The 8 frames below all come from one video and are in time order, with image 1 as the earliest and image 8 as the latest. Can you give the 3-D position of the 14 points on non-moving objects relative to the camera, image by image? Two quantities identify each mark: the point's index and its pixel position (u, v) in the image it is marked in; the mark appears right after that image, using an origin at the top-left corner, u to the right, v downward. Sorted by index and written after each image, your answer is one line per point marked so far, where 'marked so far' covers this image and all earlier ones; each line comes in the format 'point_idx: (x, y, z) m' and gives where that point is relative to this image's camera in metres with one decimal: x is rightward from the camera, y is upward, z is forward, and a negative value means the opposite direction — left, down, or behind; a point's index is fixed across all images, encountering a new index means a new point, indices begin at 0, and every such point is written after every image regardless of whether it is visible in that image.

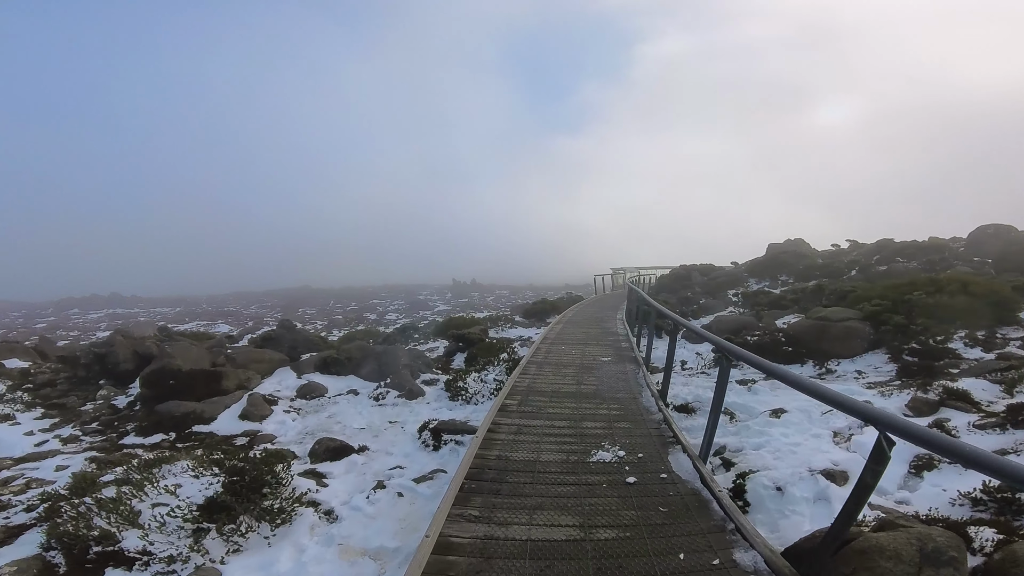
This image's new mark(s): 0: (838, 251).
0: (+12.6, +1.4, +18.9) m
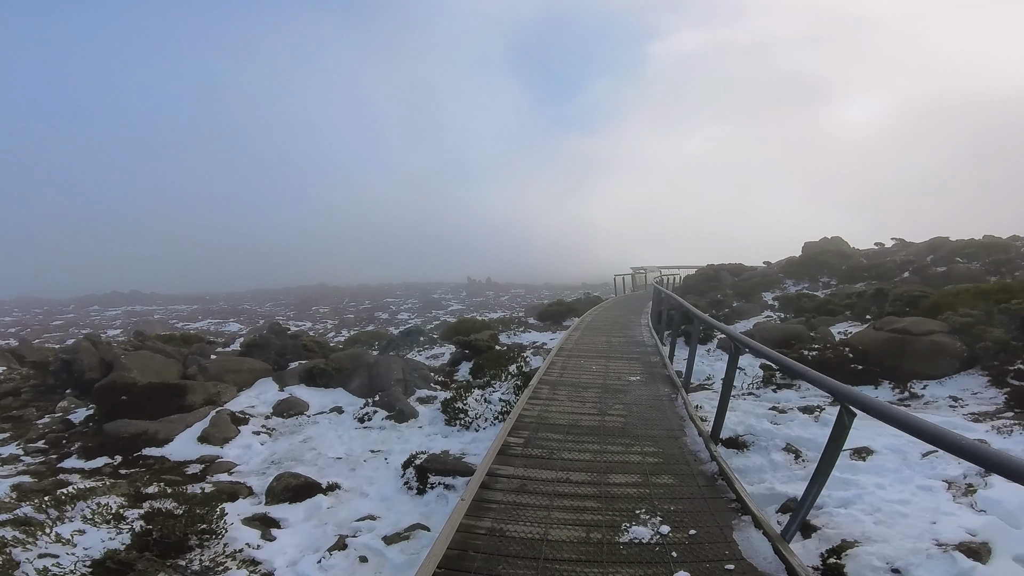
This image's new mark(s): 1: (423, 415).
0: (+13.1, +1.3, +17.3) m
1: (-1.2, -1.7, +6.6) m
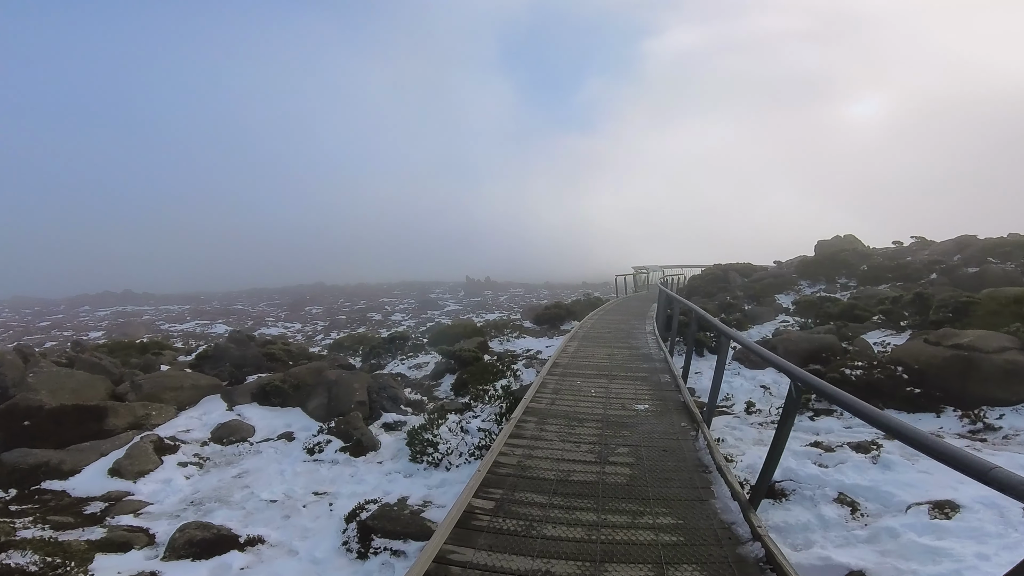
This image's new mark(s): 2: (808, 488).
0: (+13.0, +1.3, +16.2) m
1: (-1.4, -1.8, +5.6) m
2: (+2.5, -1.7, +4.2) m
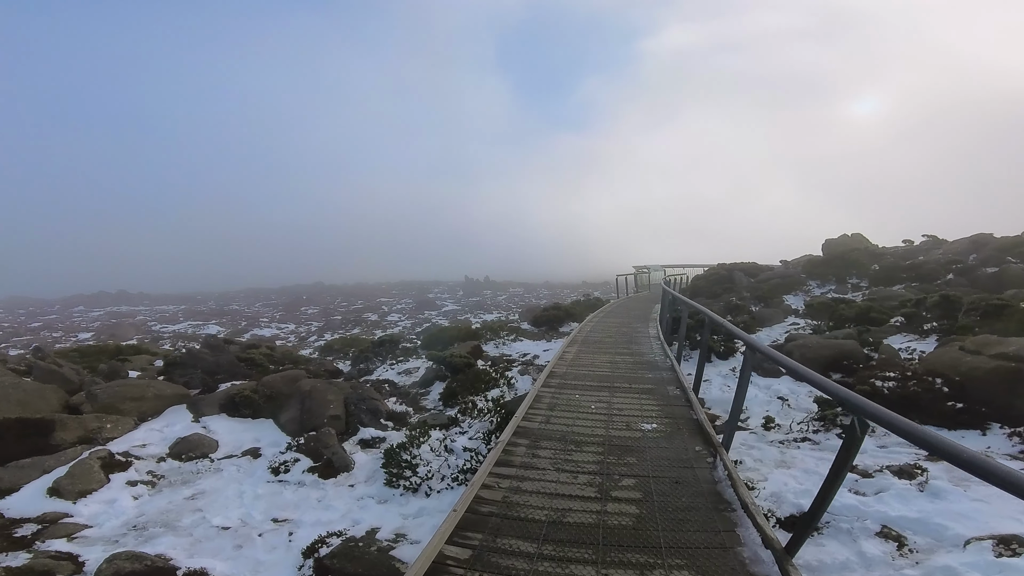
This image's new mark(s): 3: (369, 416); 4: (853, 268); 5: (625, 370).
0: (+12.9, +1.3, +15.6) m
1: (-1.5, -1.8, +5.0) m
2: (+2.4, -1.7, +3.6) m
3: (-1.8, -1.6, +6.1) m
4: (+9.7, +0.6, +14.0) m
5: (+1.4, -1.0, +6.1) m
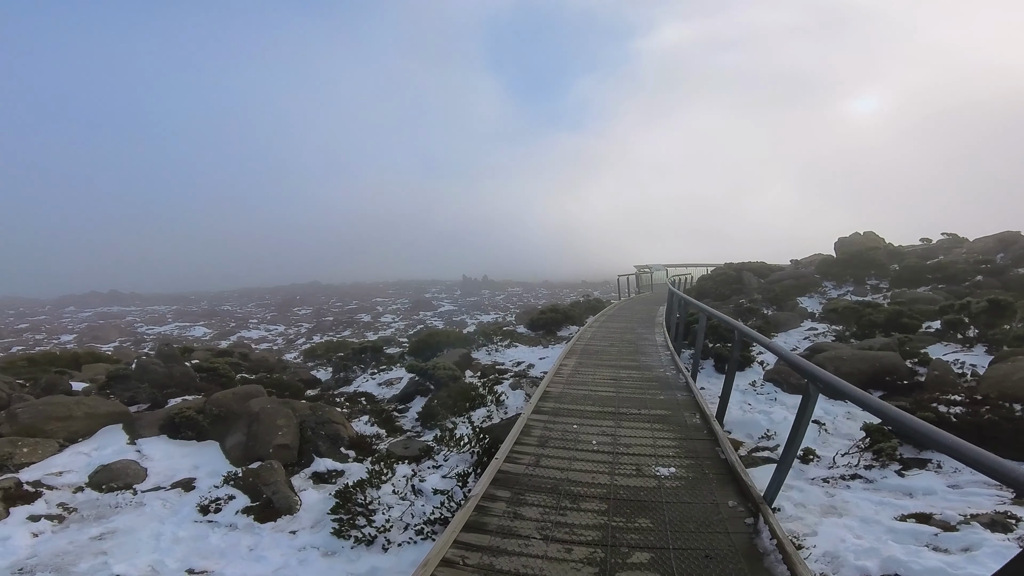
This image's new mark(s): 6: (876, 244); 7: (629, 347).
0: (+12.7, +1.2, +14.7) m
1: (-1.7, -1.9, +4.1) m
2: (+2.3, -1.8, +2.7) m
3: (-1.9, -1.6, +5.2) m
4: (+9.6, +0.5, +13.1) m
5: (+1.3, -1.1, +5.2) m
6: (+10.9, +1.3, +14.7) m
7: (+1.7, -0.9, +7.2) m
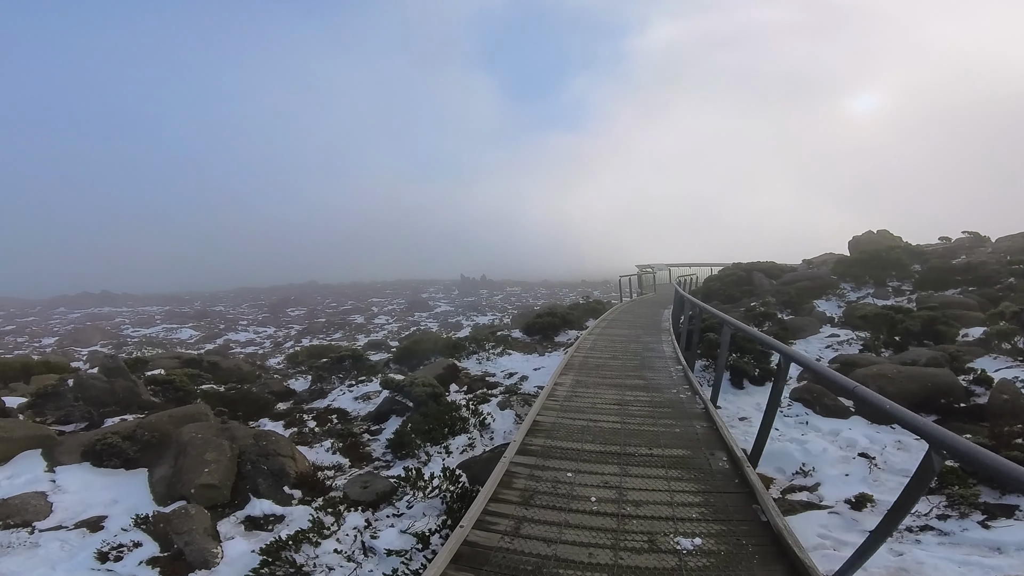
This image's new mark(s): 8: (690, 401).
0: (+12.6, +1.2, +13.8) m
1: (-1.8, -1.9, +3.2) m
2: (+2.2, -1.8, +1.9) m
3: (-2.1, -1.7, +4.3) m
4: (+9.4, +0.5, +12.2) m
5: (+1.1, -1.1, +4.3) m
6: (+10.8, +1.3, +13.8) m
7: (+1.6, -0.9, +6.3) m
8: (+1.7, -1.1, +4.7) m
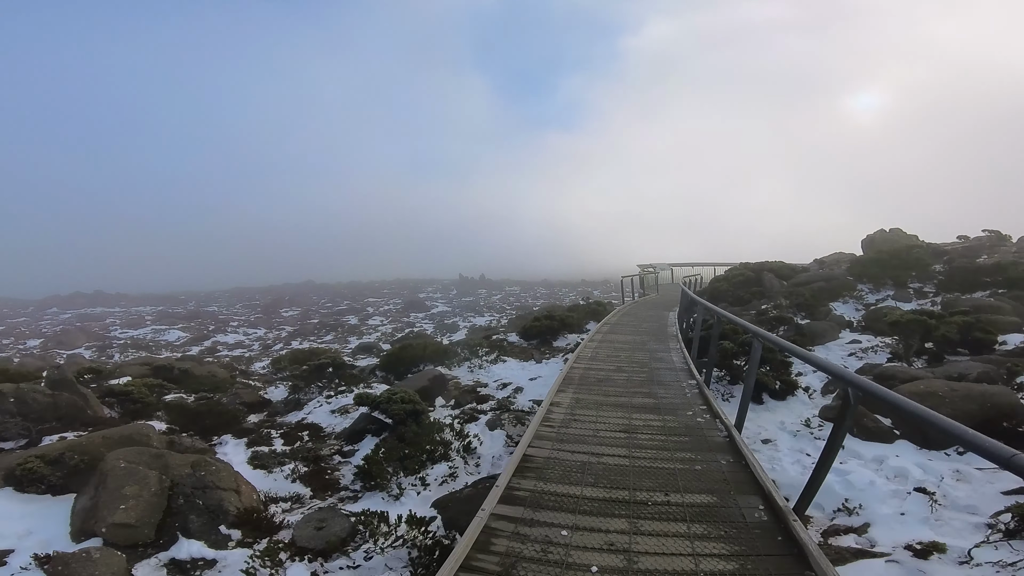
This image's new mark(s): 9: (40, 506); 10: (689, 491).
0: (+12.5, +1.2, +13.1) m
1: (-1.9, -2.0, +2.5) m
2: (+2.1, -1.9, +1.1) m
3: (-2.2, -1.7, +3.6) m
4: (+9.3, +0.5, +11.5) m
5: (+1.0, -1.2, +3.6) m
6: (+10.7, +1.2, +13.1) m
7: (+1.4, -1.0, +5.6) m
8: (+1.6, -1.1, +4.0) m
9: (-3.7, -1.9, +3.8) m
10: (+1.1, -1.2, +3.1) m
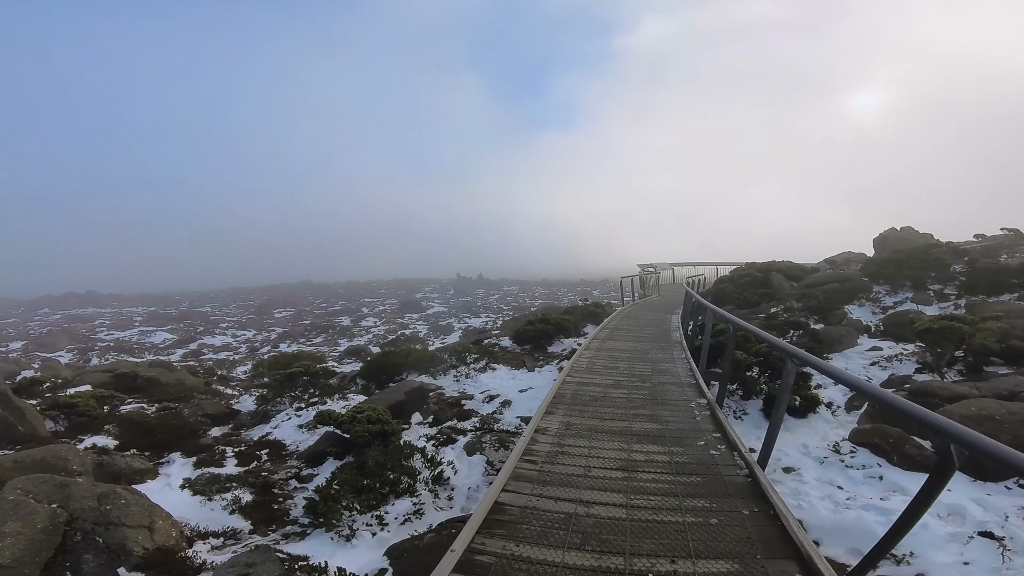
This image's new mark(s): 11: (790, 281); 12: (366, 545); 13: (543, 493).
0: (+12.3, +1.1, +12.4) m
1: (-2.1, -2.0, +1.8) m
2: (+1.9, -1.9, +0.4) m
3: (-2.4, -1.8, +2.9) m
4: (+9.1, +0.4, +10.8) m
5: (+0.8, -1.2, +2.8) m
6: (+10.5, +1.2, +12.4) m
7: (+1.3, -1.0, +4.9) m
8: (+1.4, -1.2, +3.3) m
9: (-3.9, -1.9, +3.1) m
10: (+0.9, -1.3, +2.4) m
11: (+6.8, +0.2, +12.0) m
12: (-0.9, -1.7, +3.3) m
13: (+0.1, -1.2, +2.9) m
